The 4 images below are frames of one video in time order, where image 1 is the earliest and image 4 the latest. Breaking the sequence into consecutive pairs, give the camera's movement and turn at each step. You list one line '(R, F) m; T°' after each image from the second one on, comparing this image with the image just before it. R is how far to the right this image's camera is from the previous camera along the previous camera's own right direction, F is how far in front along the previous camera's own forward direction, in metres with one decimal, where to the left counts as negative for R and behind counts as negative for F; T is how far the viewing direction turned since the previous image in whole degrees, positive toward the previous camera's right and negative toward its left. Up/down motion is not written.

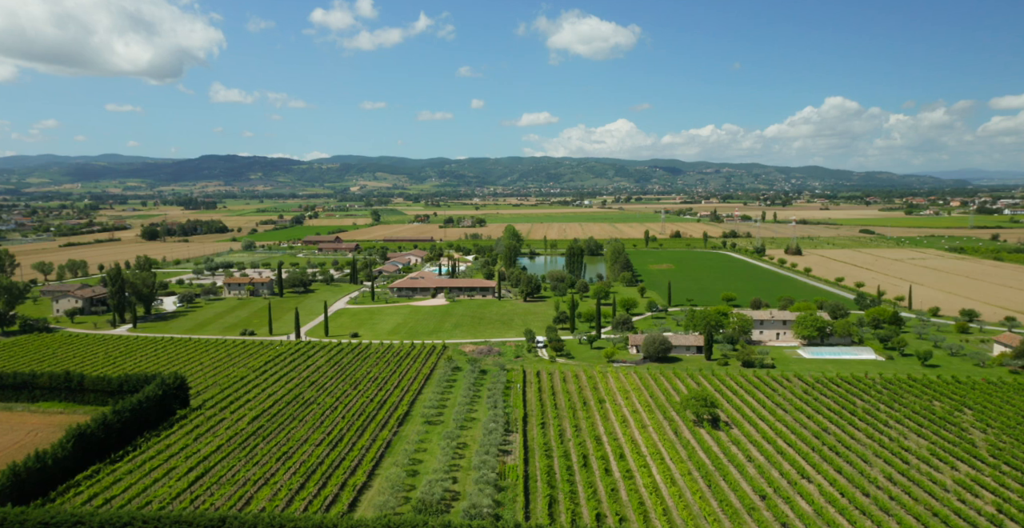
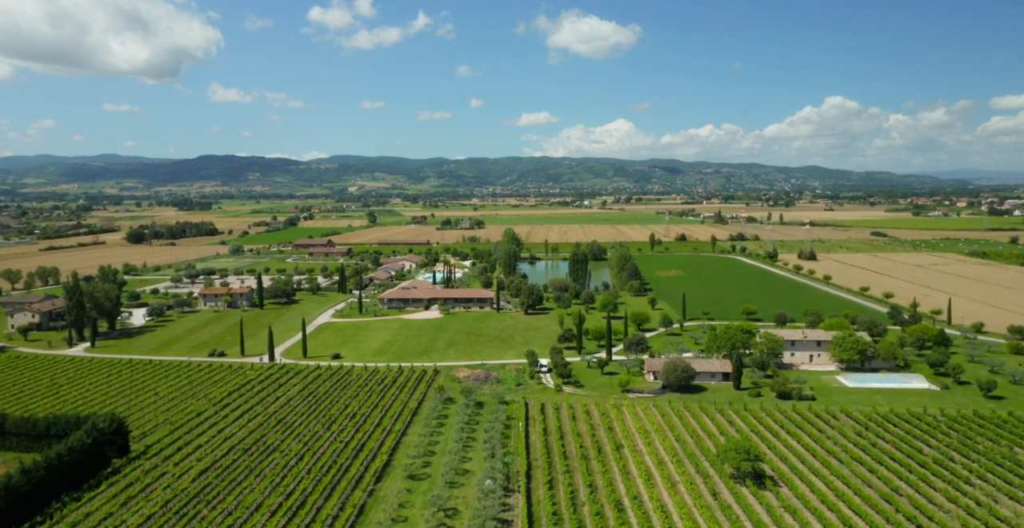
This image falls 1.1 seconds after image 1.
(-0.1, +5.5) m; 0°
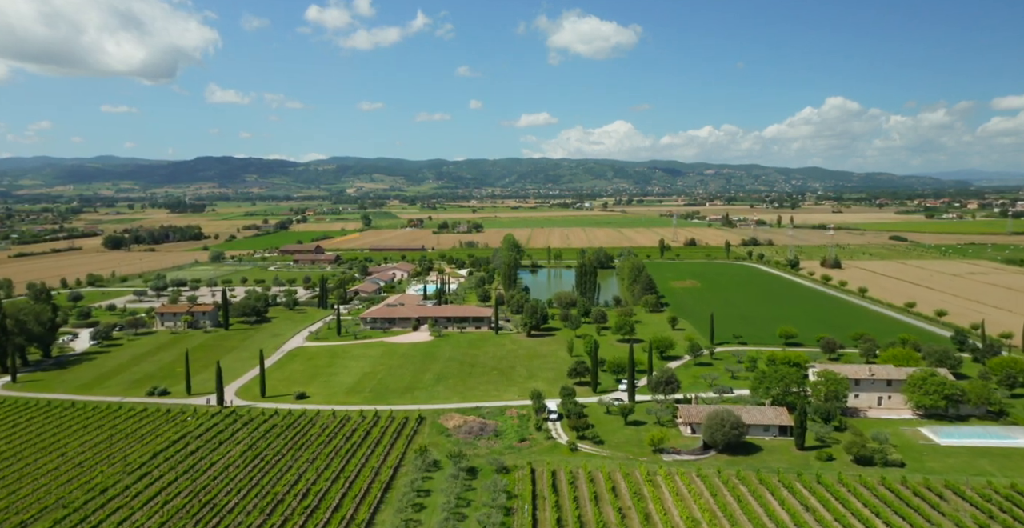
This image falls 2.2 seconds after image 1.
(-0.1, +8.0) m; 0°
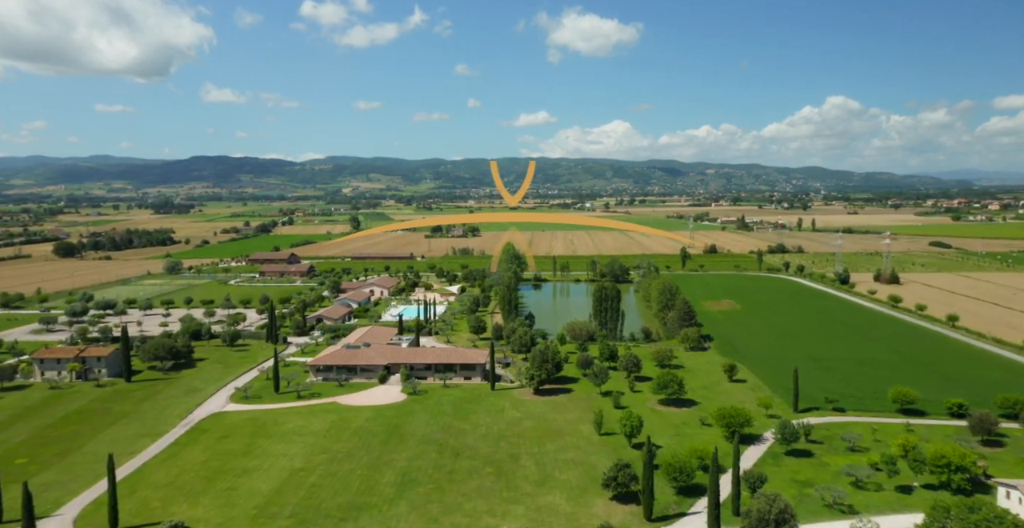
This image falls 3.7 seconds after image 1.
(-0.2, +14.6) m; 0°
